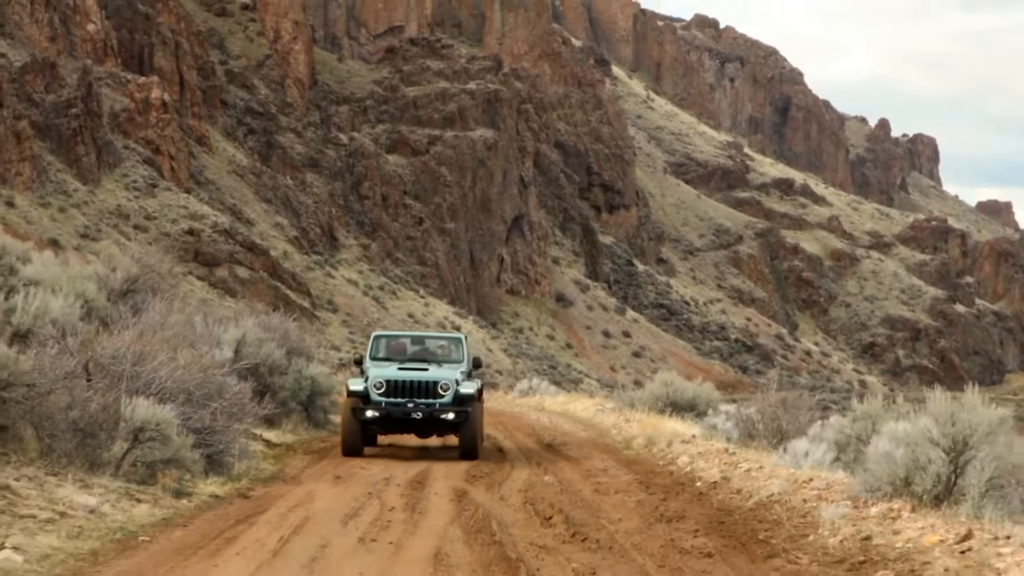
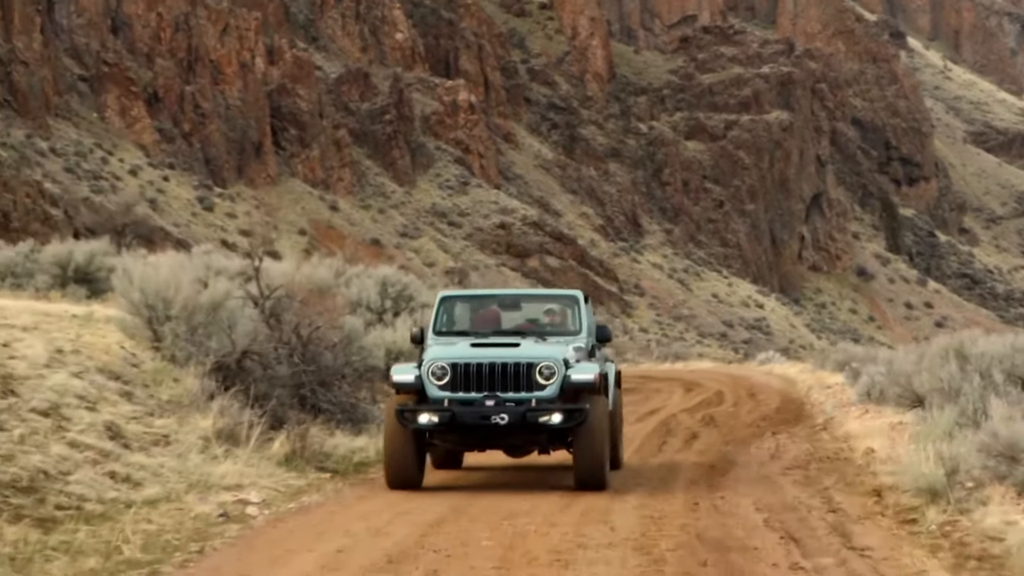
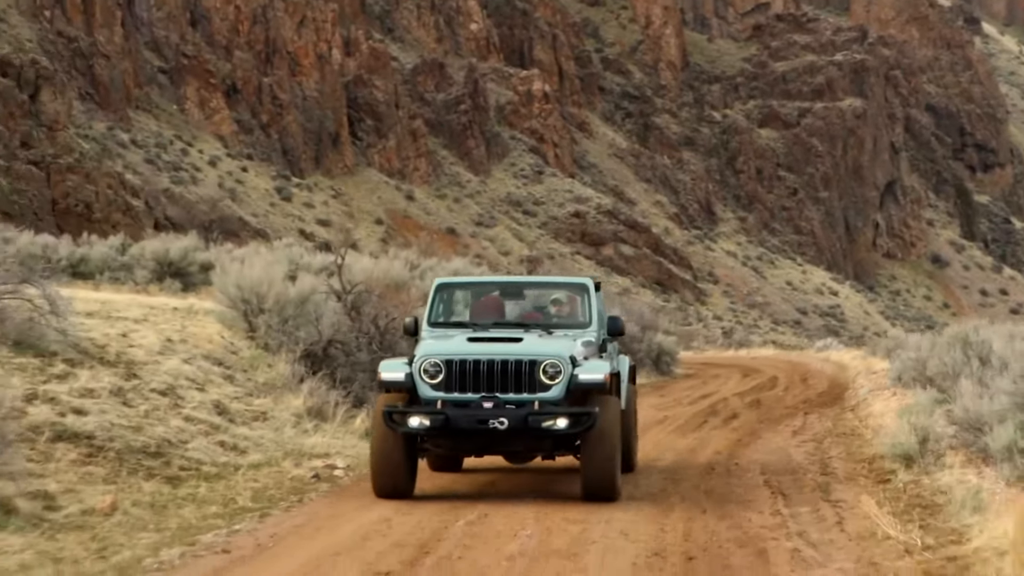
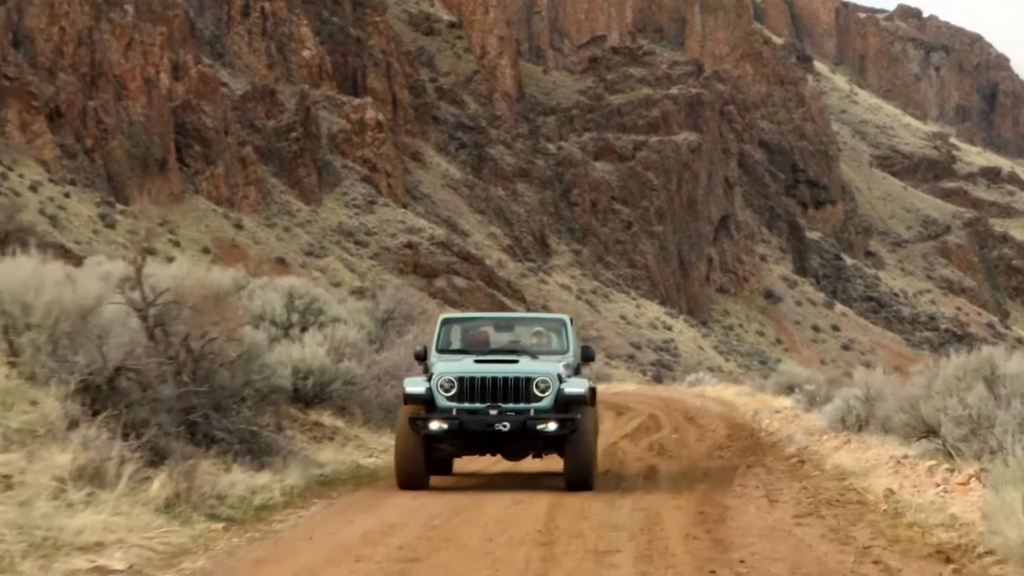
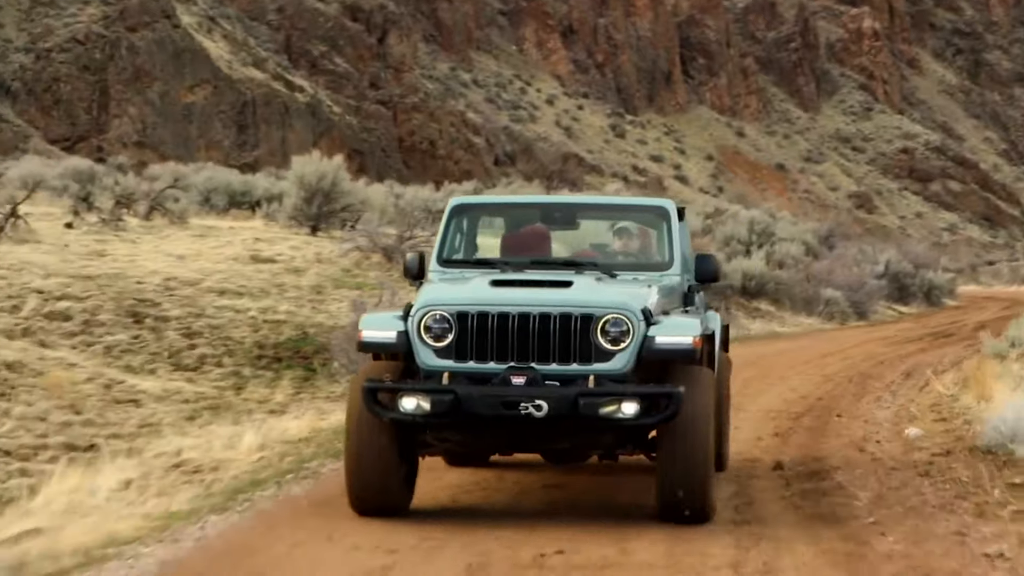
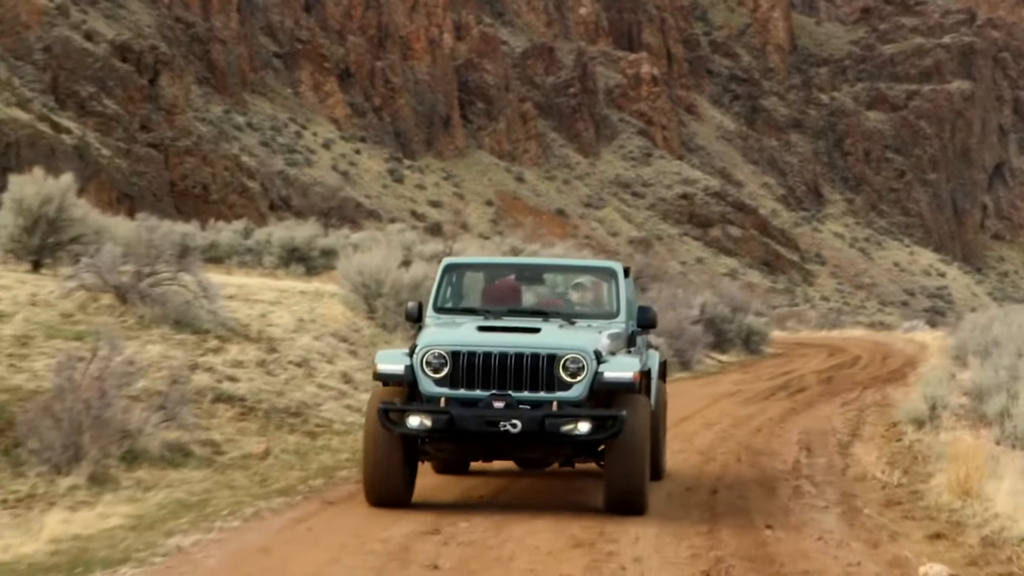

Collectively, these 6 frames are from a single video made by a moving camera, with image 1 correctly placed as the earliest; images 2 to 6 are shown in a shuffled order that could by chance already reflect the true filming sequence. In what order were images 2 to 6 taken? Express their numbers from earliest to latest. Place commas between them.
4, 2, 3, 6, 5
